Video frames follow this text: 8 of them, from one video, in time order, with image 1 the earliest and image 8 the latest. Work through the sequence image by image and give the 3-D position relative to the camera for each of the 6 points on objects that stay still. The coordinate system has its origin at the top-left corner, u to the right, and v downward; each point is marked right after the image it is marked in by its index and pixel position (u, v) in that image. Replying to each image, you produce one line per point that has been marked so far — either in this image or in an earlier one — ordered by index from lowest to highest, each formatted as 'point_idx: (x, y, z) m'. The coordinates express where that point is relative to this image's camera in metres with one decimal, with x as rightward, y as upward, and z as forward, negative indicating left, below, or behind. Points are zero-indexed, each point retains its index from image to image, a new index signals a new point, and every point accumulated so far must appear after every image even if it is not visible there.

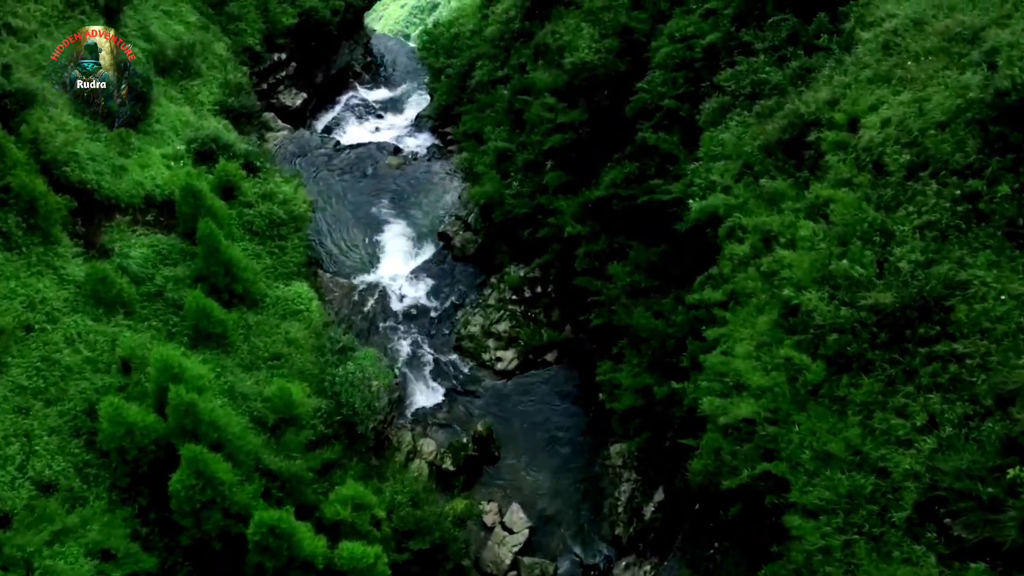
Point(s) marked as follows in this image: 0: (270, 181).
0: (-4.9, +2.2, +16.7) m
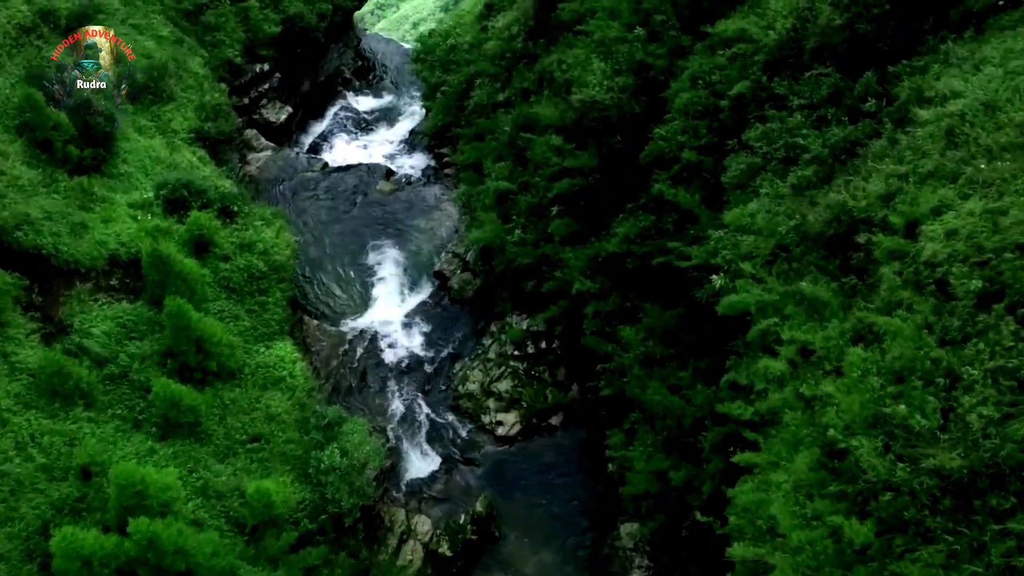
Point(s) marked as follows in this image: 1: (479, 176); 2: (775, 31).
0: (-4.9, +1.1, +15.2) m
1: (-0.7, +2.3, +17.0) m
2: (+3.8, +3.8, +12.0) m
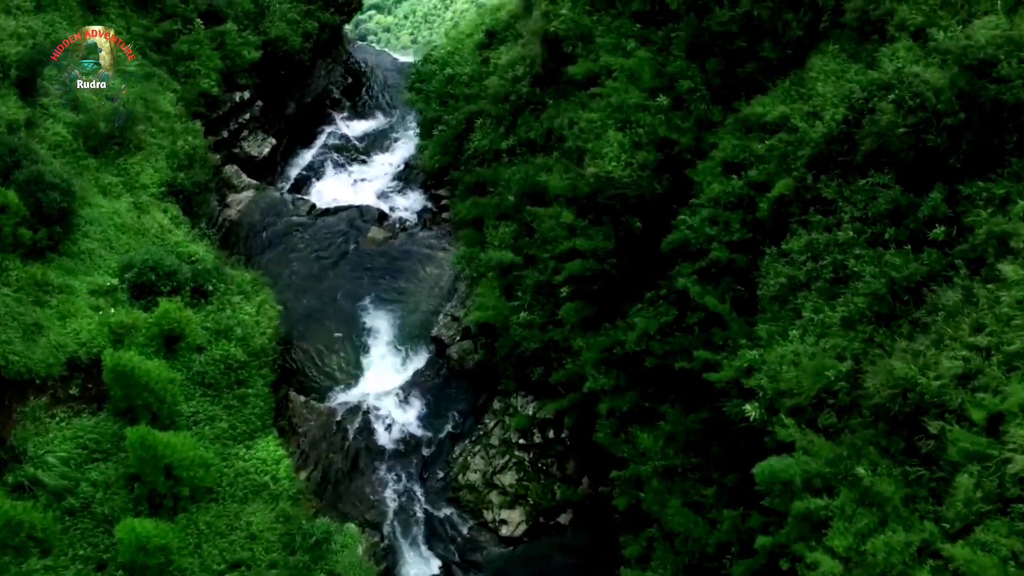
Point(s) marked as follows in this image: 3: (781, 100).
0: (-4.8, -0.3, +13.8) m
1: (-0.6, +1.0, +15.5) m
2: (+3.9, +2.1, +10.4) m
3: (+3.6, +2.6, +11.1) m
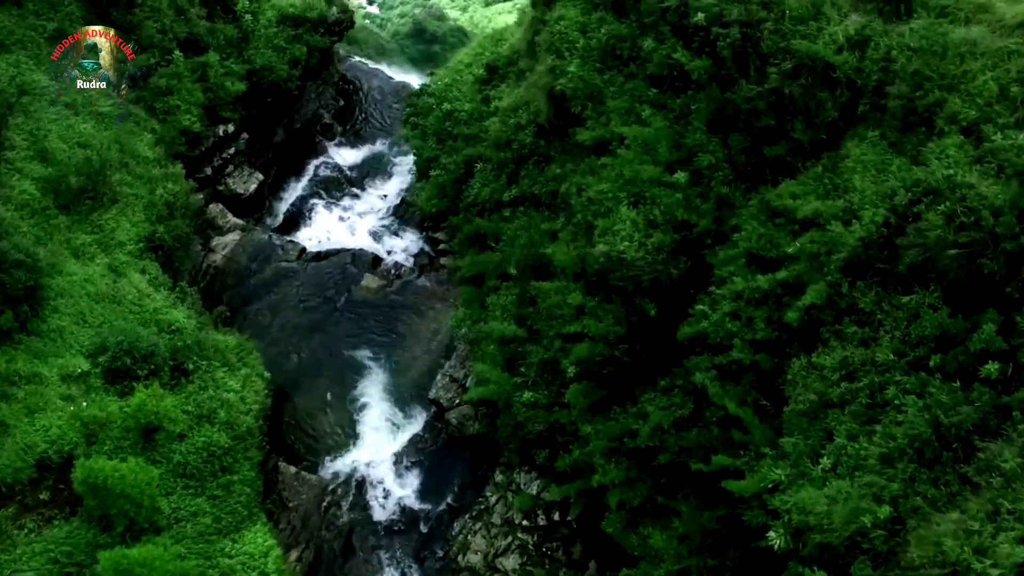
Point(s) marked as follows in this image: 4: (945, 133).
0: (-4.7, -1.5, +12.9) m
1: (-0.6, -0.1, +14.5) m
2: (+4.0, +0.7, +9.4) m
3: (+3.7, +1.2, +10.0) m
4: (+4.8, +1.7, +9.1) m
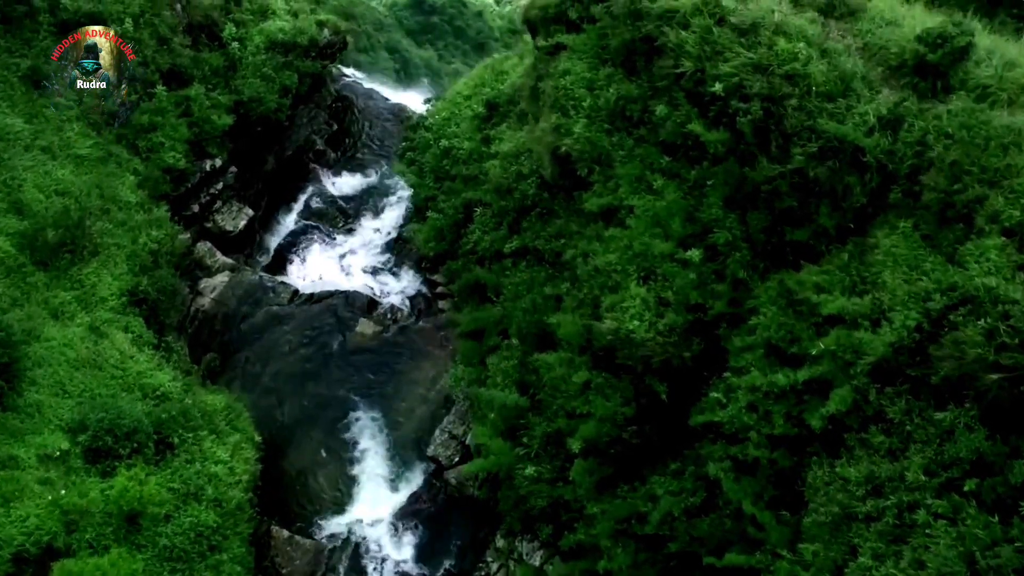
0: (-4.7, -2.5, +12.3) m
1: (-0.5, -1.0, +13.8) m
2: (+4.0, -0.4, +8.7) m
3: (+3.7, +0.1, +9.3) m
4: (+4.8, +0.6, +8.4) m
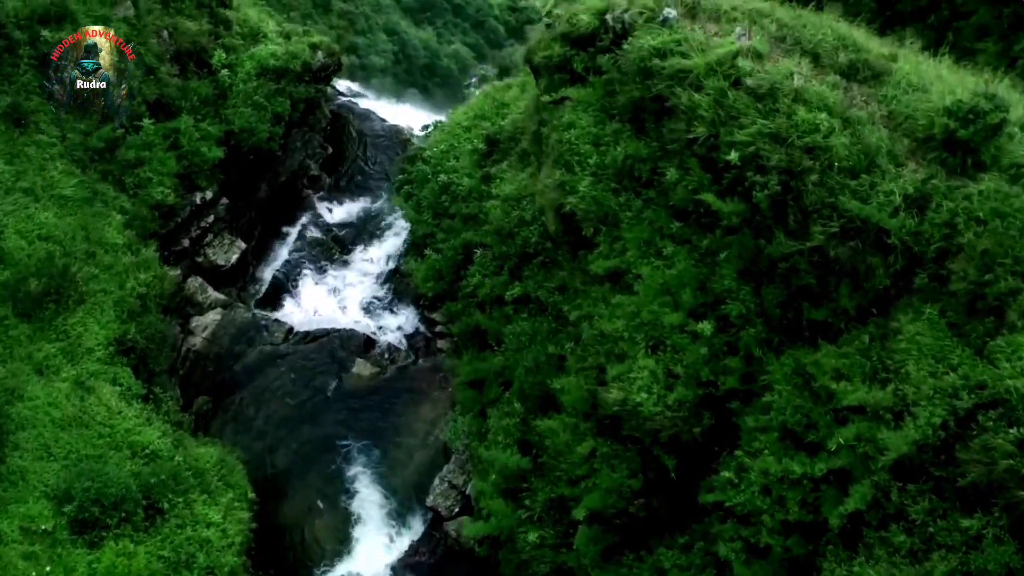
0: (-4.7, -3.3, +11.9) m
1: (-0.5, -1.8, +13.4) m
2: (+4.0, -1.4, +8.2) m
3: (+3.7, -0.8, +8.8) m
4: (+4.9, -0.4, +7.9) m
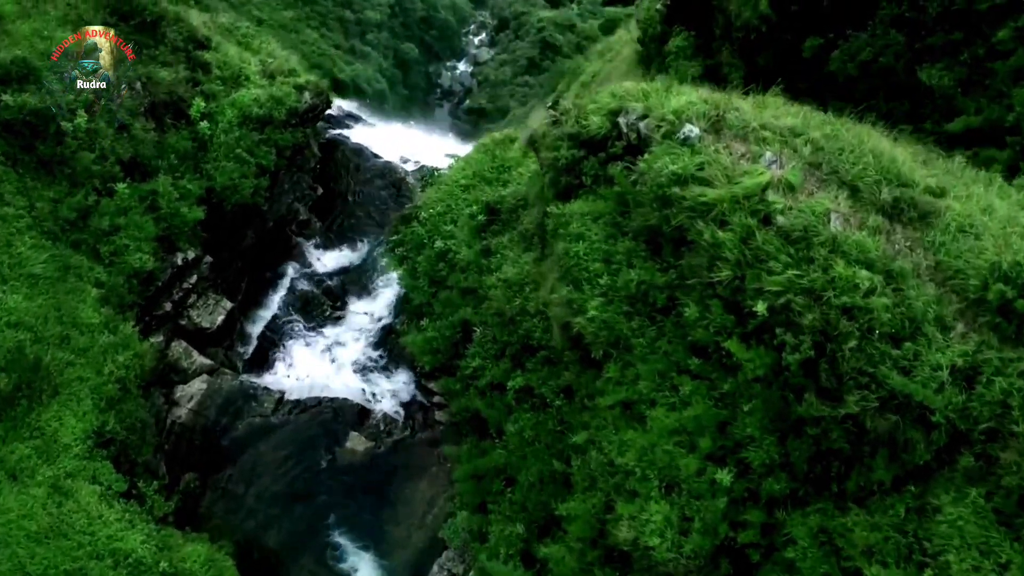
0: (-4.7, -4.8, +11.3) m
1: (-0.5, -3.2, +12.7) m
2: (+4.1, -3.1, +7.5) m
3: (+3.8, -2.5, +8.1) m
4: (+4.9, -2.2, +7.1) m
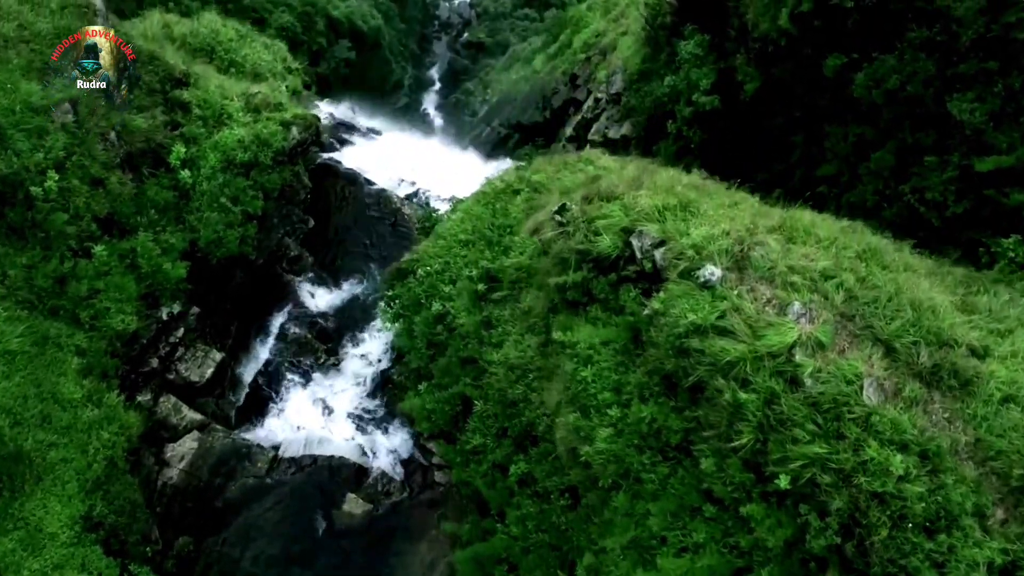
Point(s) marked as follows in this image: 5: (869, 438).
0: (-4.6, -6.1, +11.1) m
1: (-0.5, -4.3, +12.4) m
2: (+4.1, -4.8, +7.2) m
3: (+3.8, -4.2, +7.7) m
4: (+4.9, -3.9, +6.7) m
5: (+3.2, -1.3, +7.4) m
